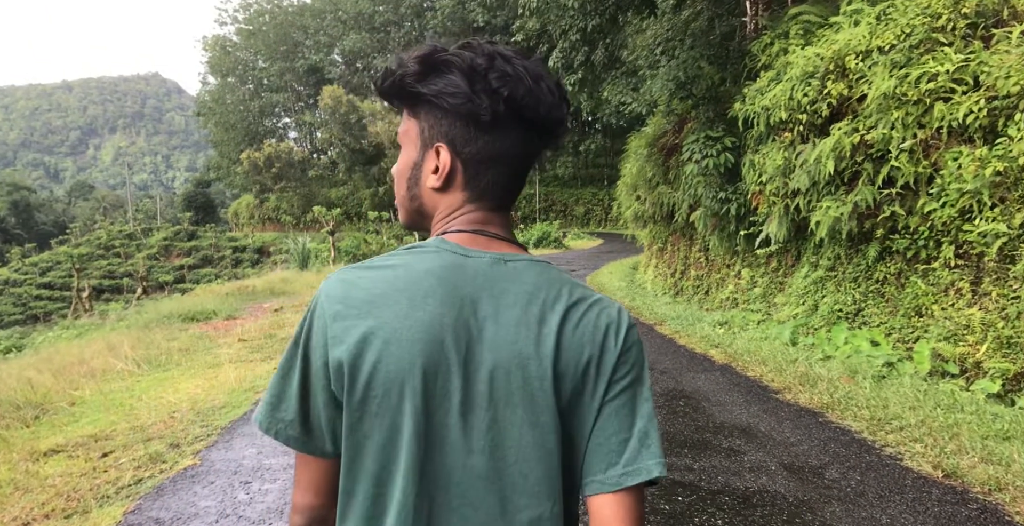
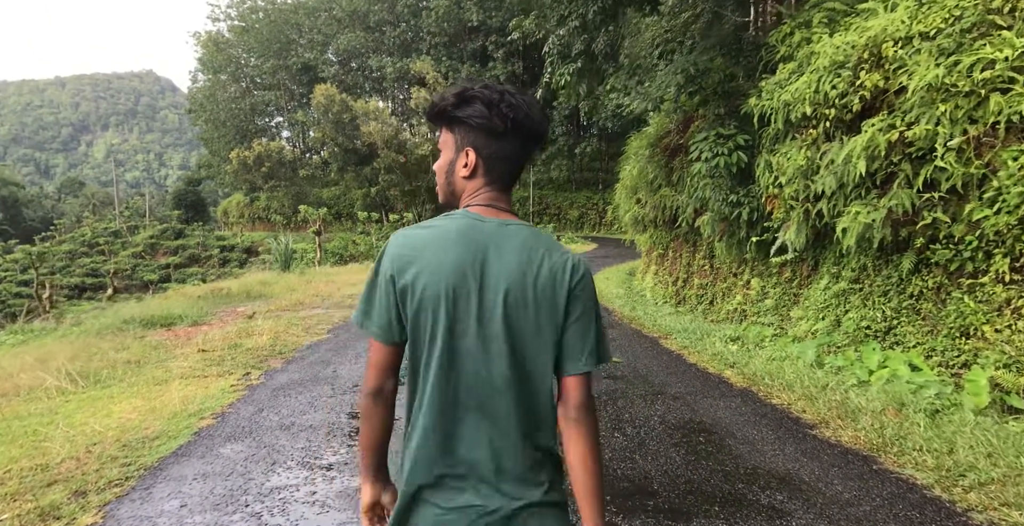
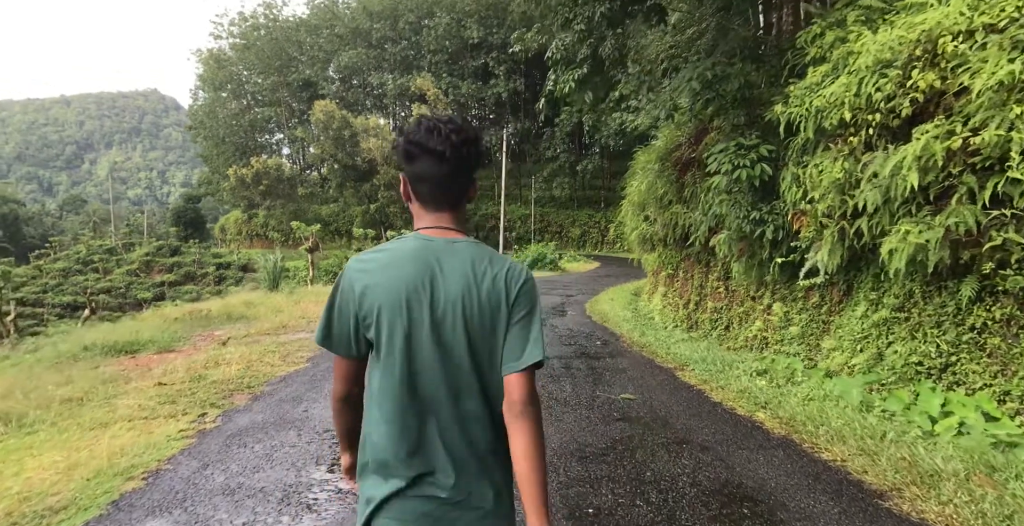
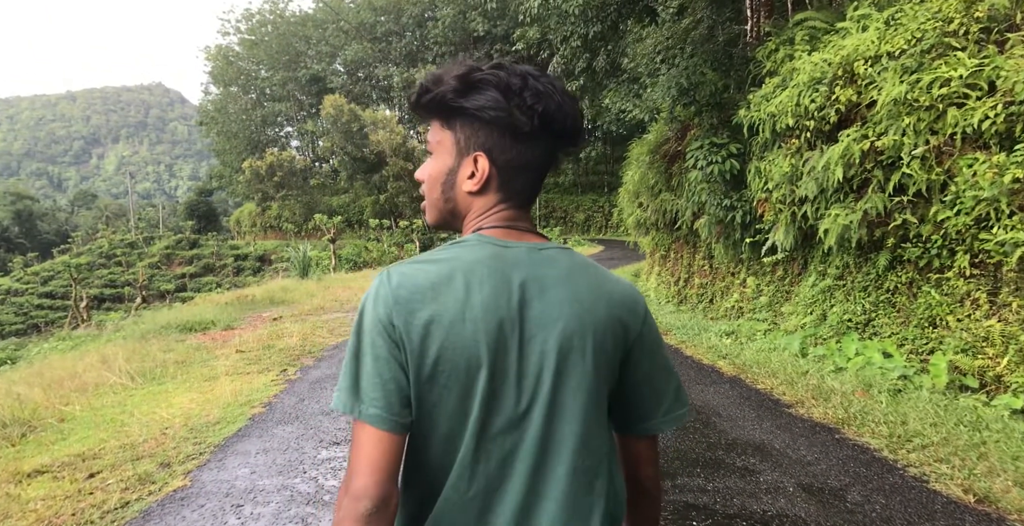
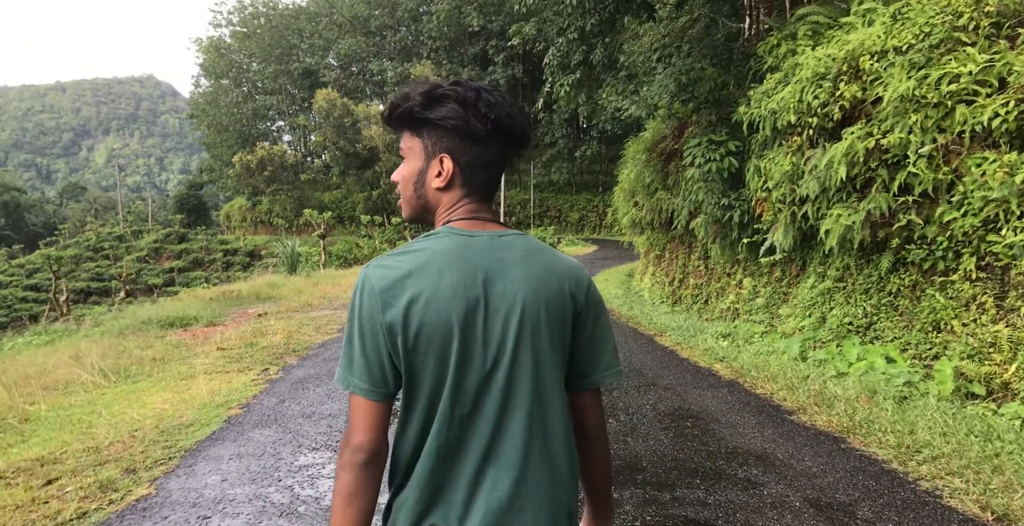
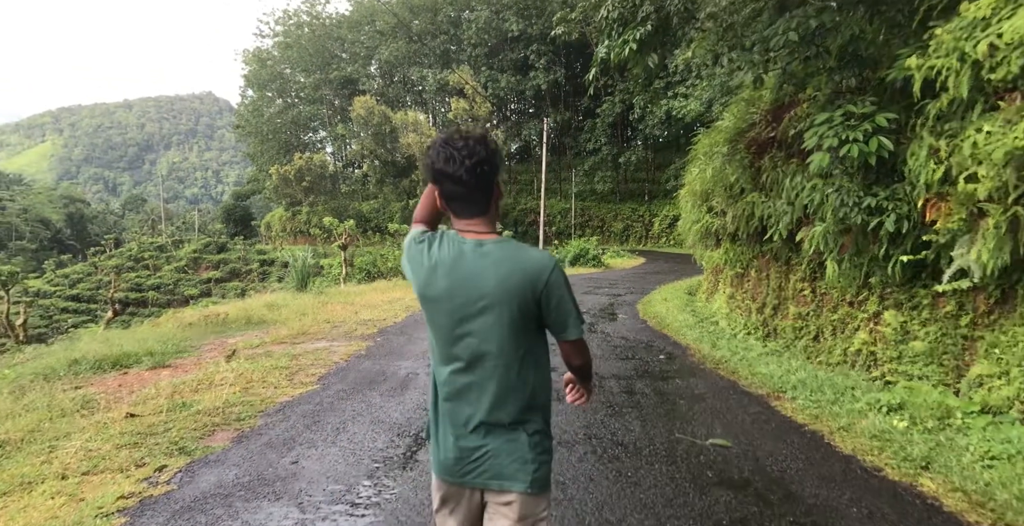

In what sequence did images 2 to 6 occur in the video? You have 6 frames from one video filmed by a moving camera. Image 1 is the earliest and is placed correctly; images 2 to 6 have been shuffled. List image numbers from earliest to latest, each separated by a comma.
4, 5, 2, 3, 6
